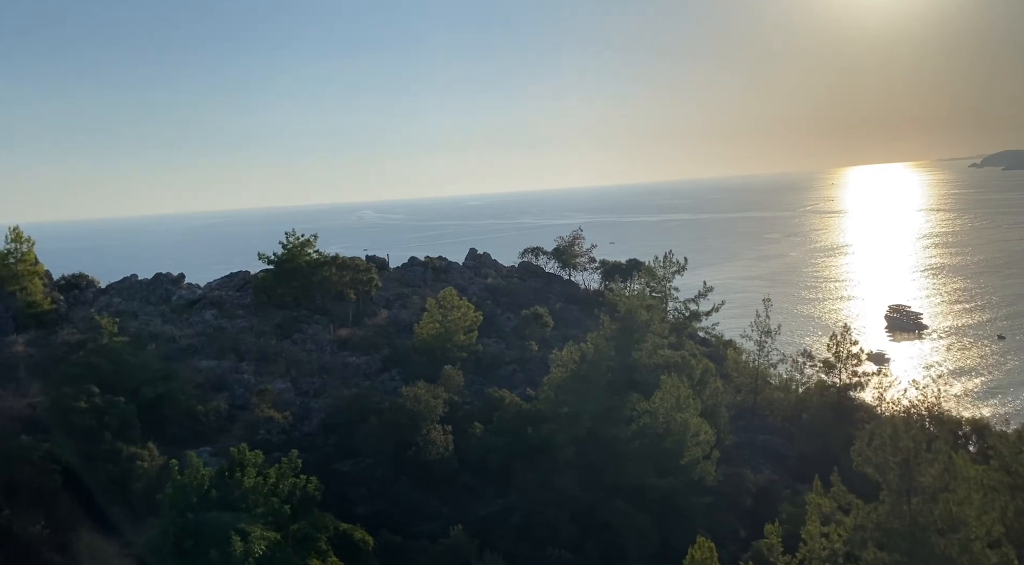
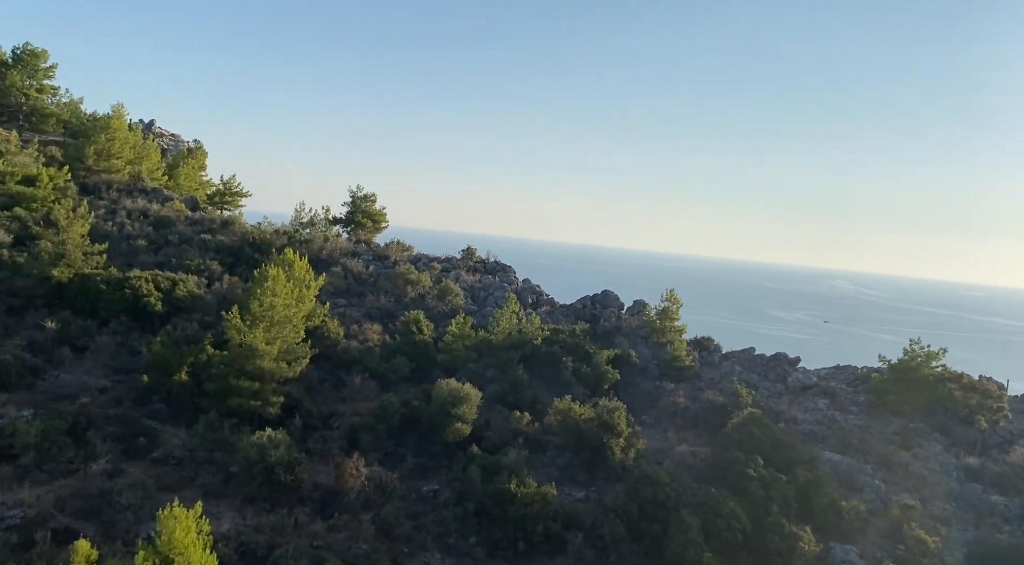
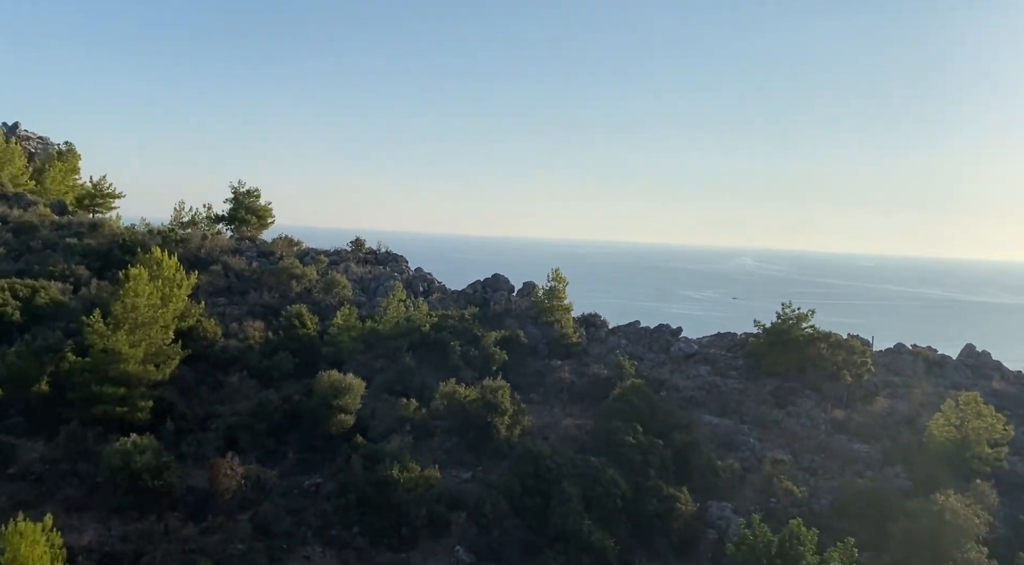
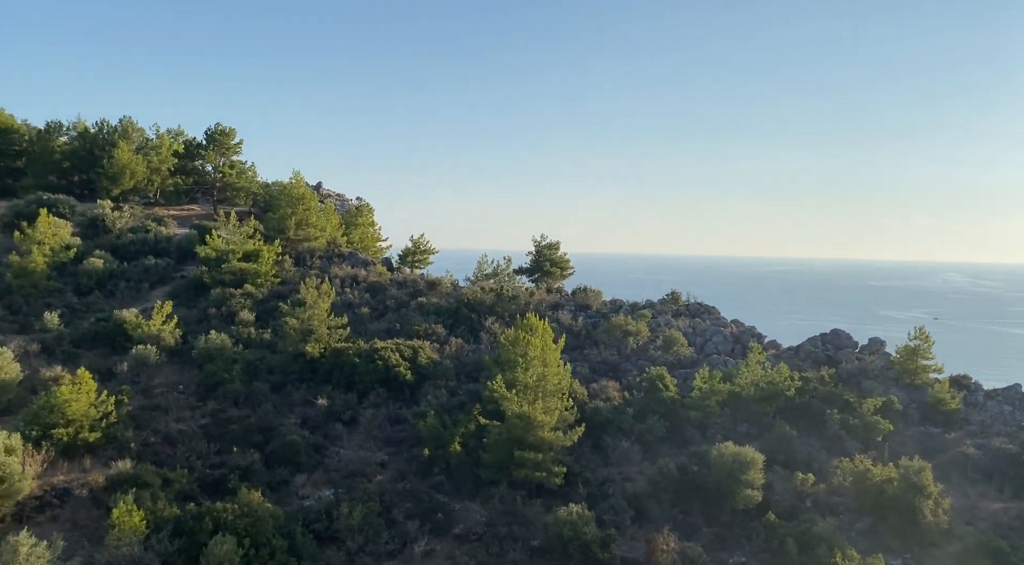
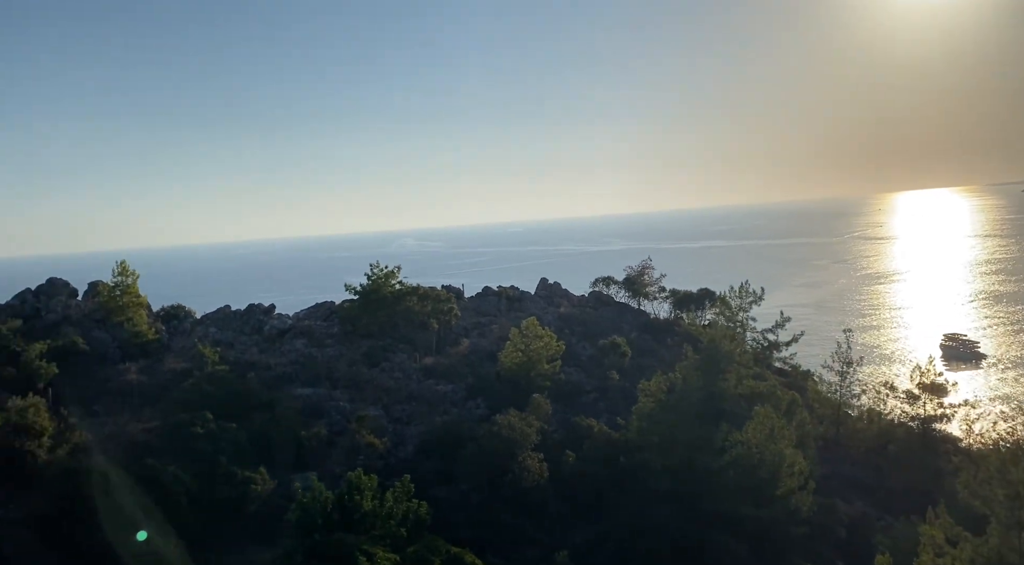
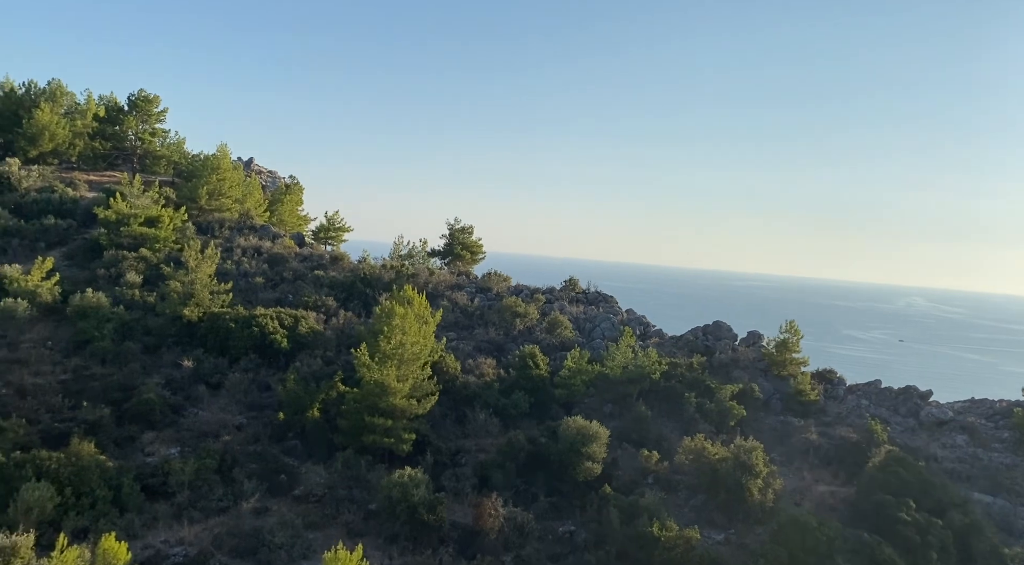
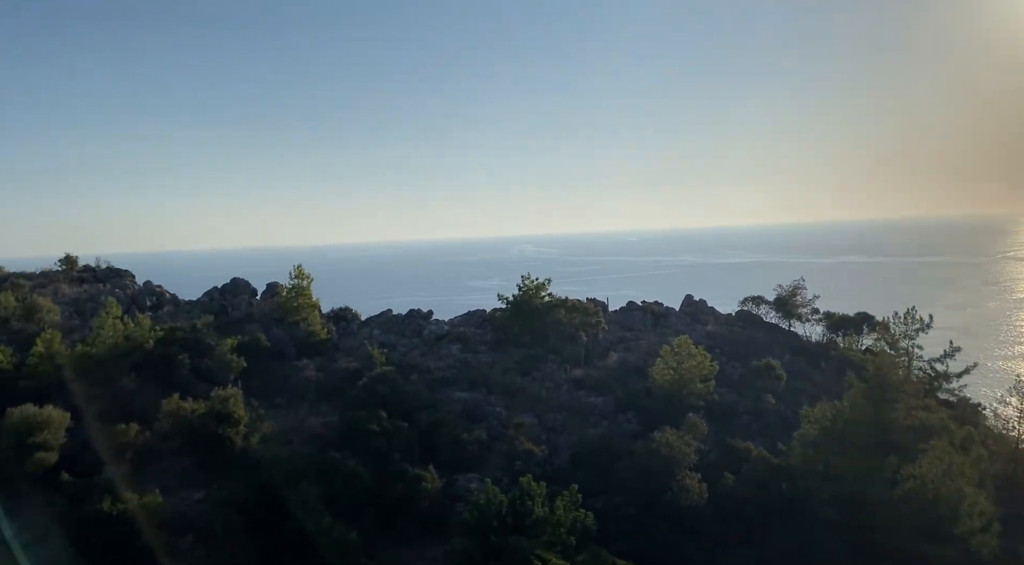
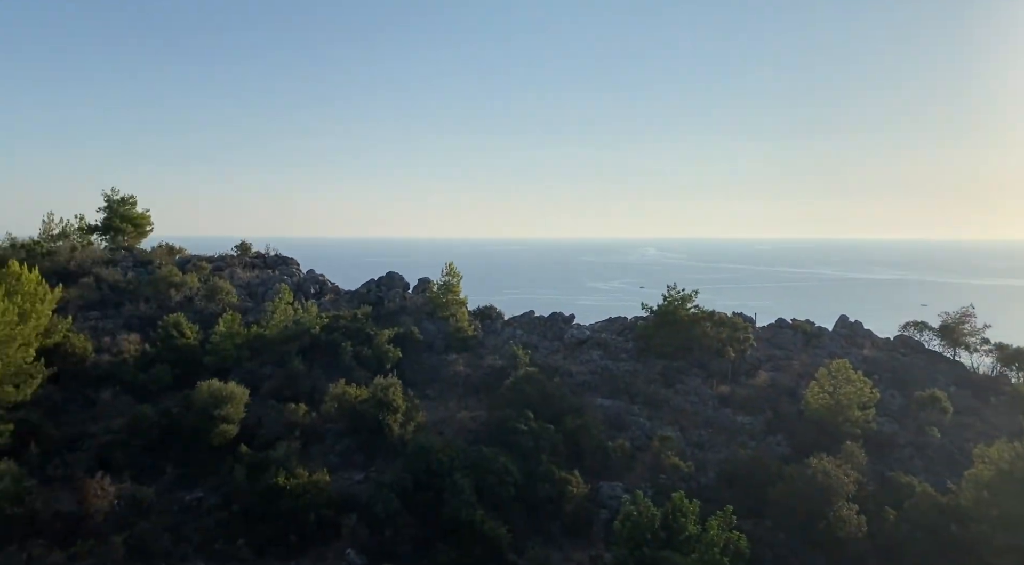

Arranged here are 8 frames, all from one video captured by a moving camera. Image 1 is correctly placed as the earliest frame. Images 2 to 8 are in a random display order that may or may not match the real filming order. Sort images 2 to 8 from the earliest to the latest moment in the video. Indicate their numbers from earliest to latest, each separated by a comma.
5, 7, 8, 3, 2, 6, 4
